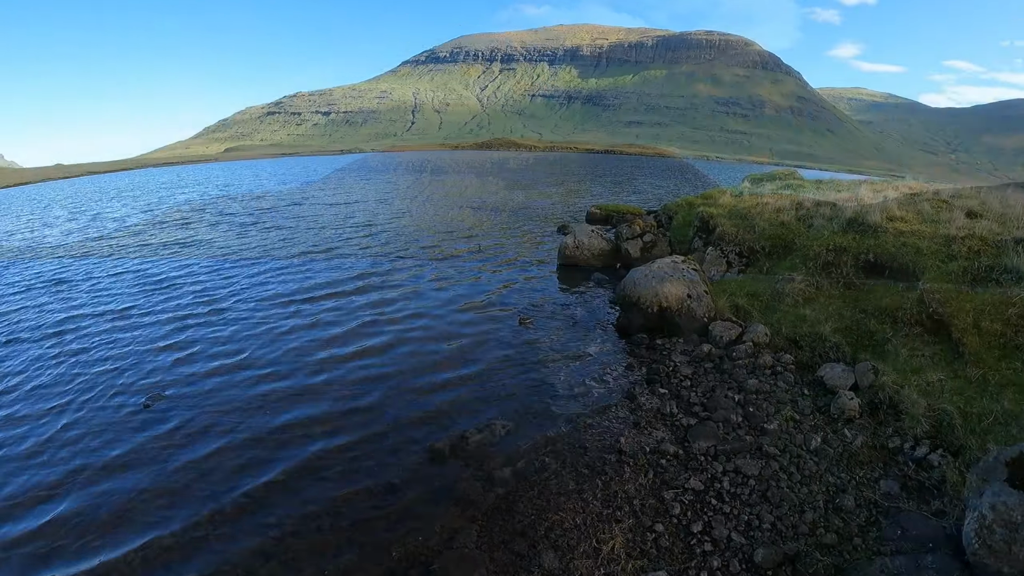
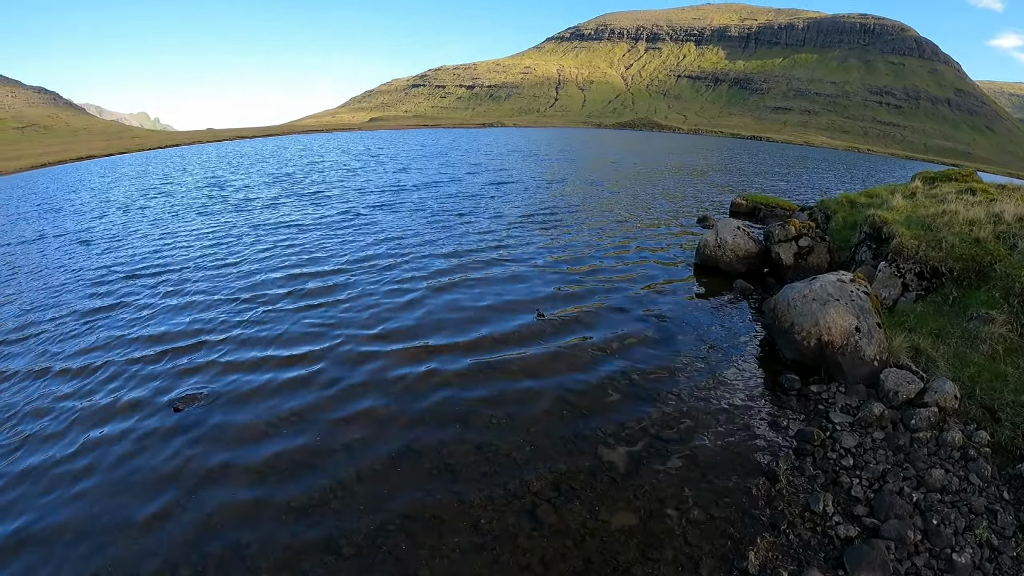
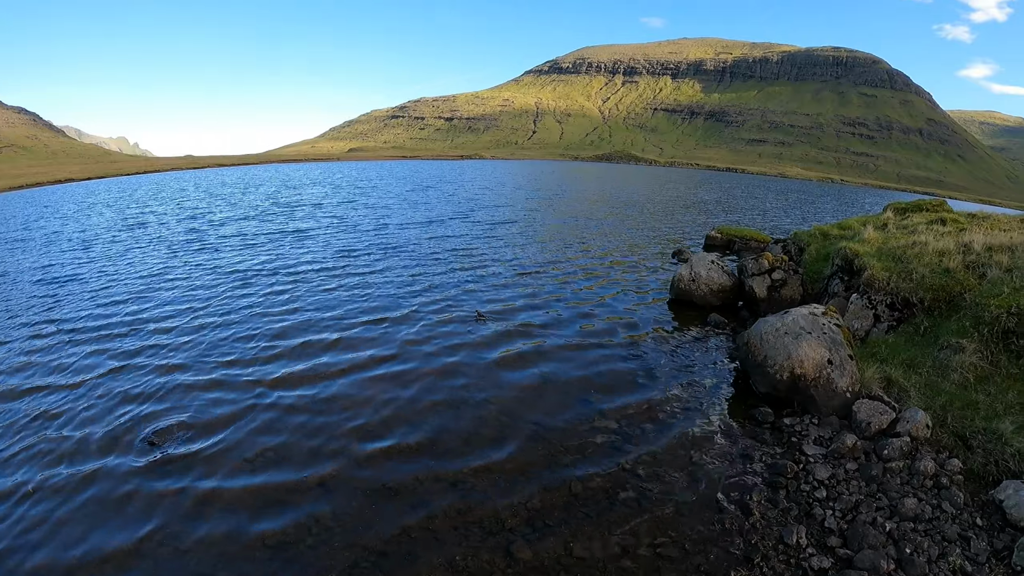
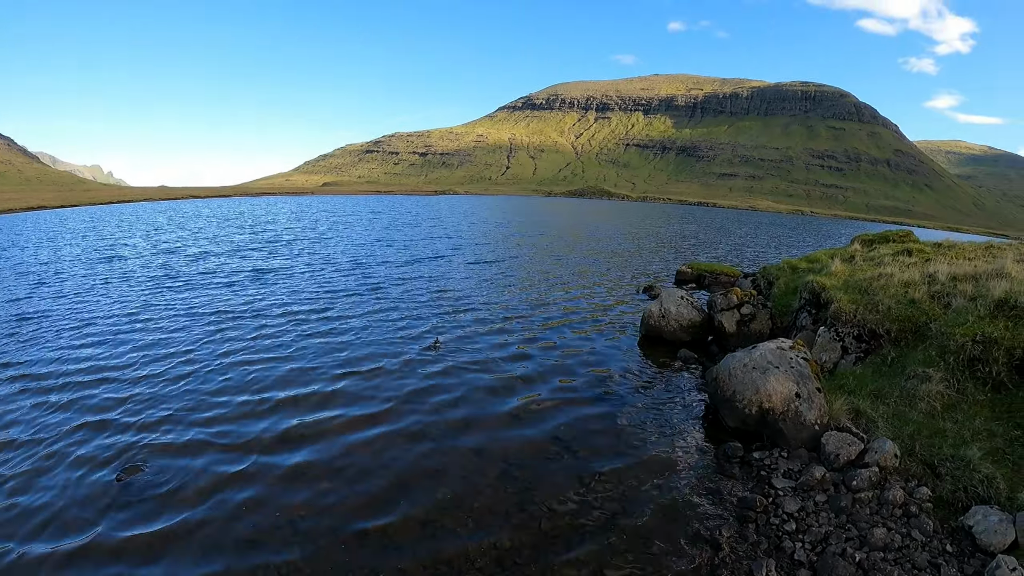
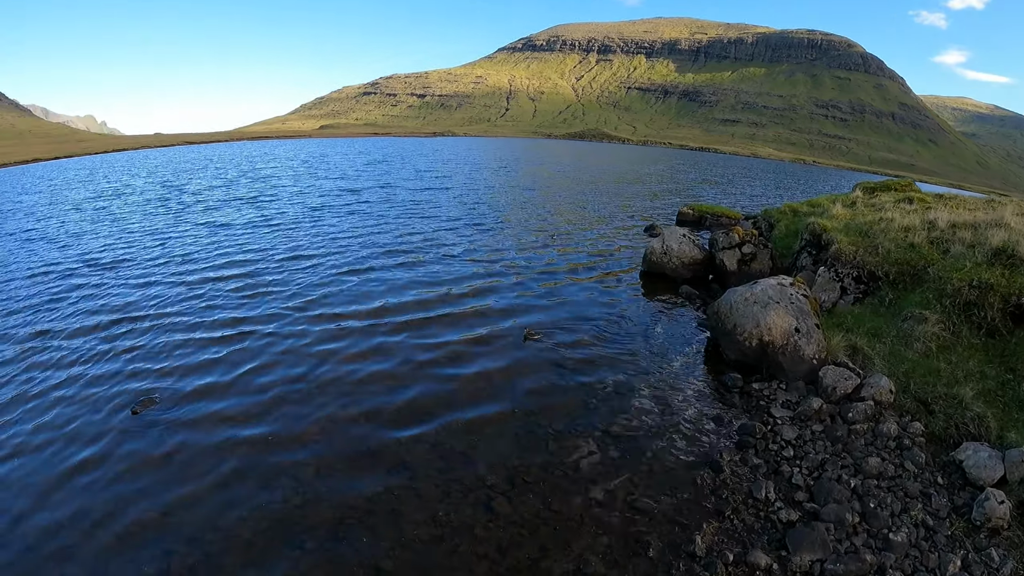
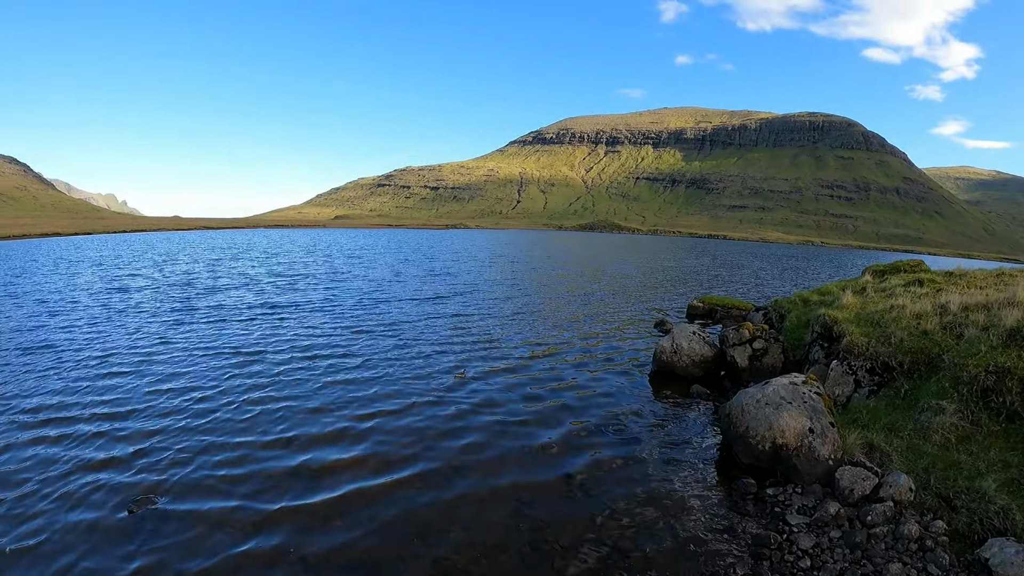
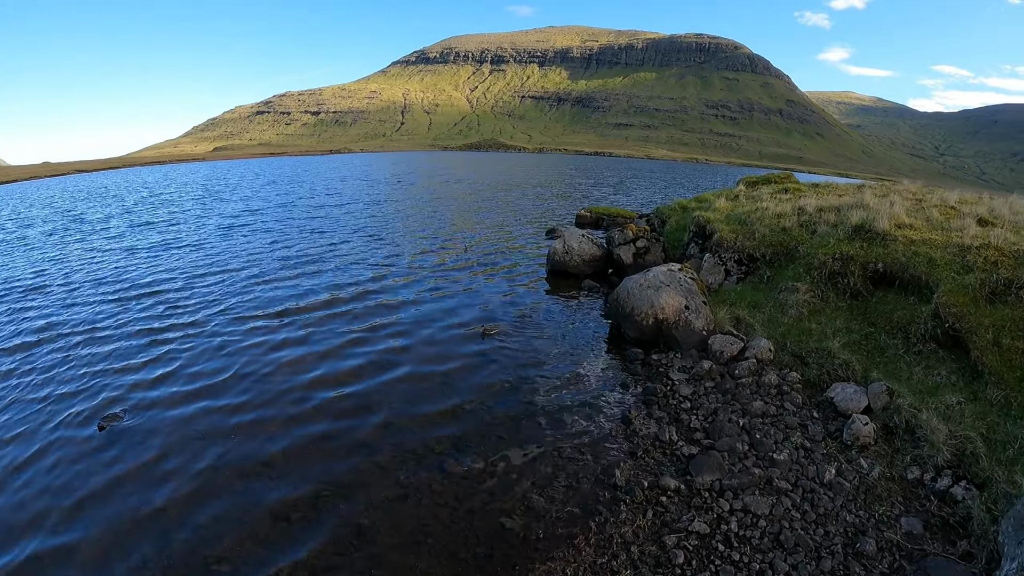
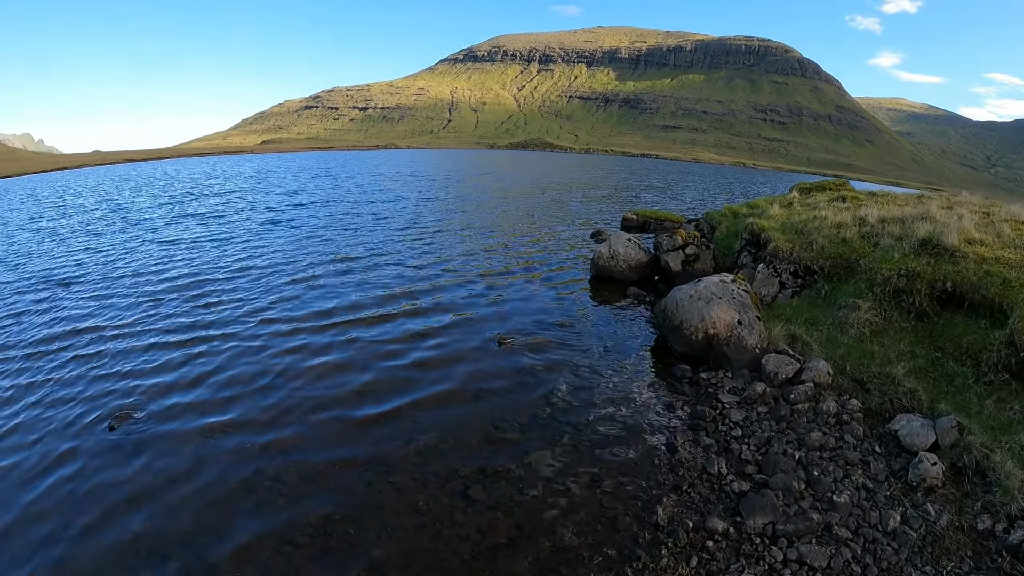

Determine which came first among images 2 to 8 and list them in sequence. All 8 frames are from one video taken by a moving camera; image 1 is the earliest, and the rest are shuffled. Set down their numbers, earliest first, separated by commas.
7, 8, 5, 2, 3, 4, 6
